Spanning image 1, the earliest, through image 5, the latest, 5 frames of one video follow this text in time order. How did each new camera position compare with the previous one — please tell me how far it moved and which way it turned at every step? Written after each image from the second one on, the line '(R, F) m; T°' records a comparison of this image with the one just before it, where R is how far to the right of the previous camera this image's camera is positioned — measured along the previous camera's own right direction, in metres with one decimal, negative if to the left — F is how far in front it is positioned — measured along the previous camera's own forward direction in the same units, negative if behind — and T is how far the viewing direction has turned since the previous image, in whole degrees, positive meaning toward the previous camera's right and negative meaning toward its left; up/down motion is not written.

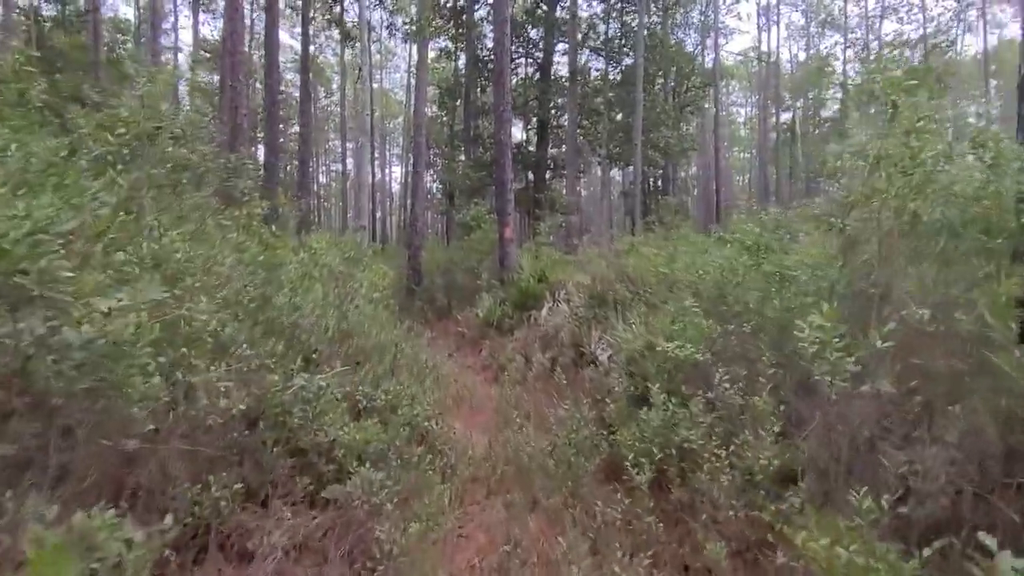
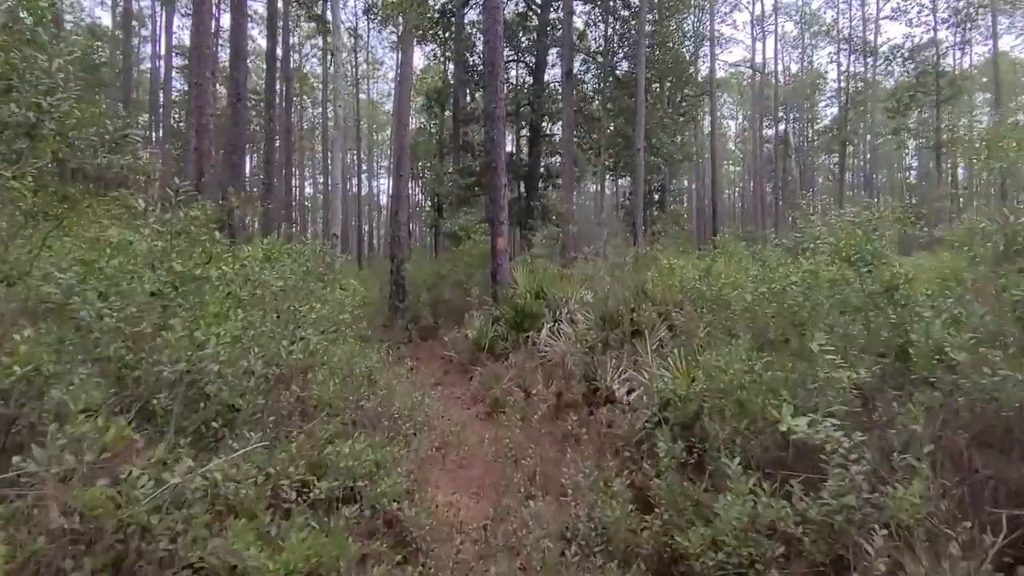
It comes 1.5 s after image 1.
(-0.1, +1.5) m; +1°
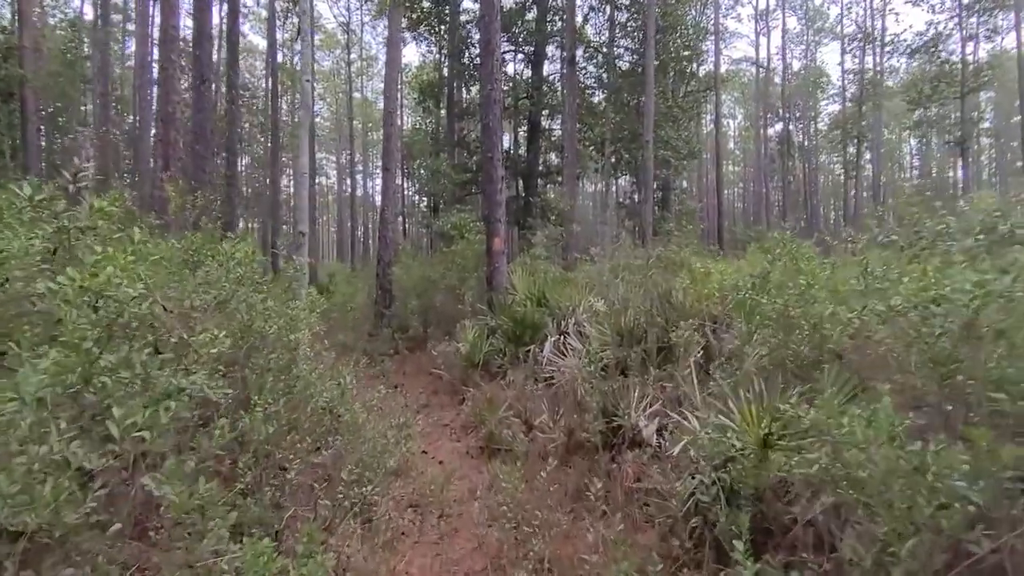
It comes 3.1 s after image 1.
(0.0, +1.4) m; 0°
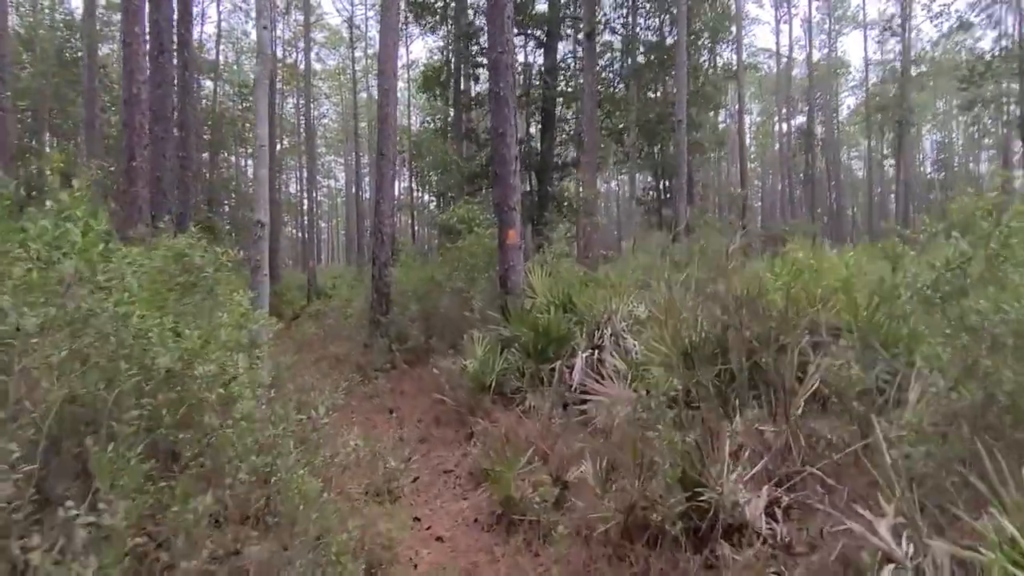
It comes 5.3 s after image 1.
(-0.1, +1.8) m; -1°
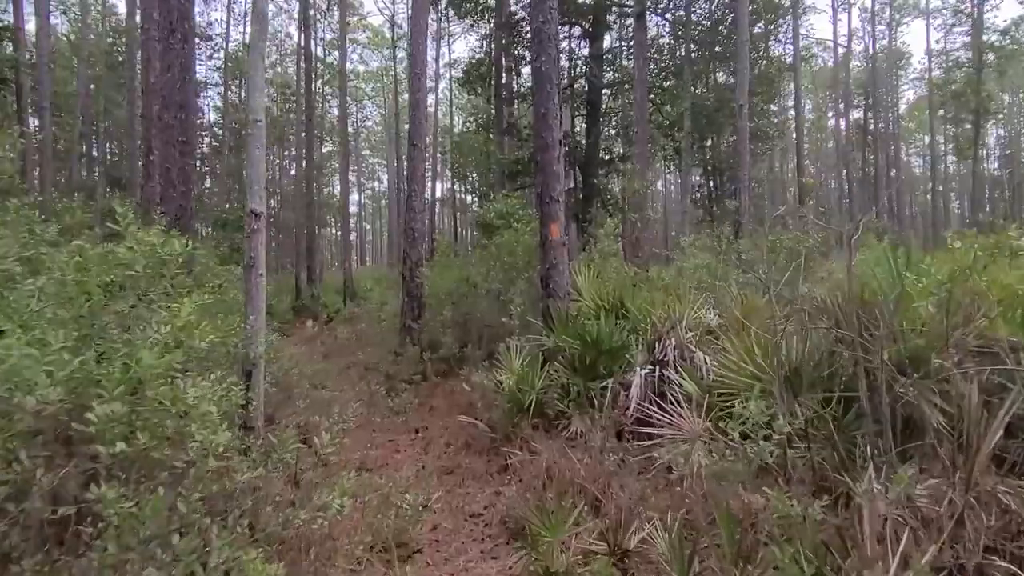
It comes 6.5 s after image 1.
(0.0, +1.1) m; -3°
